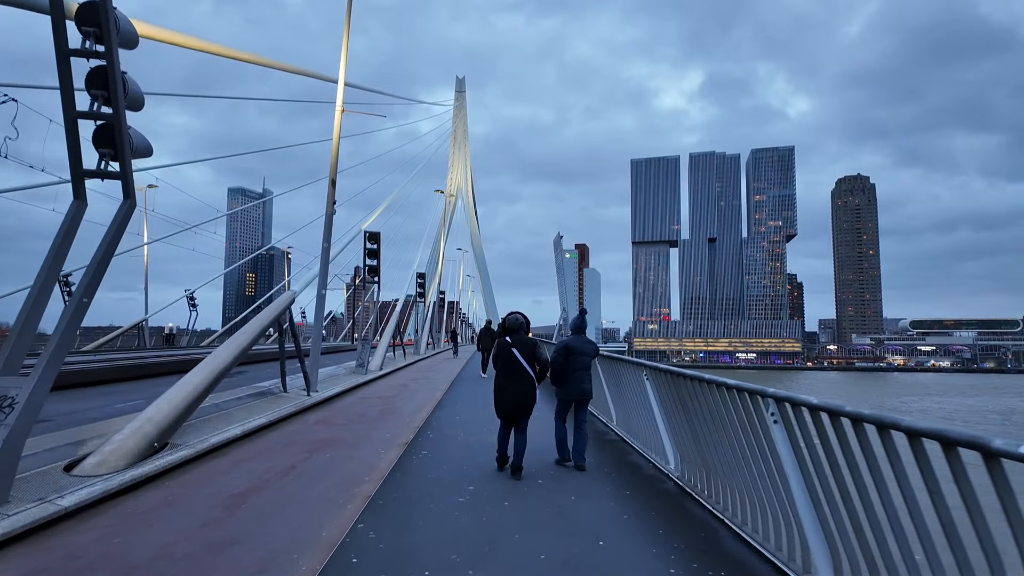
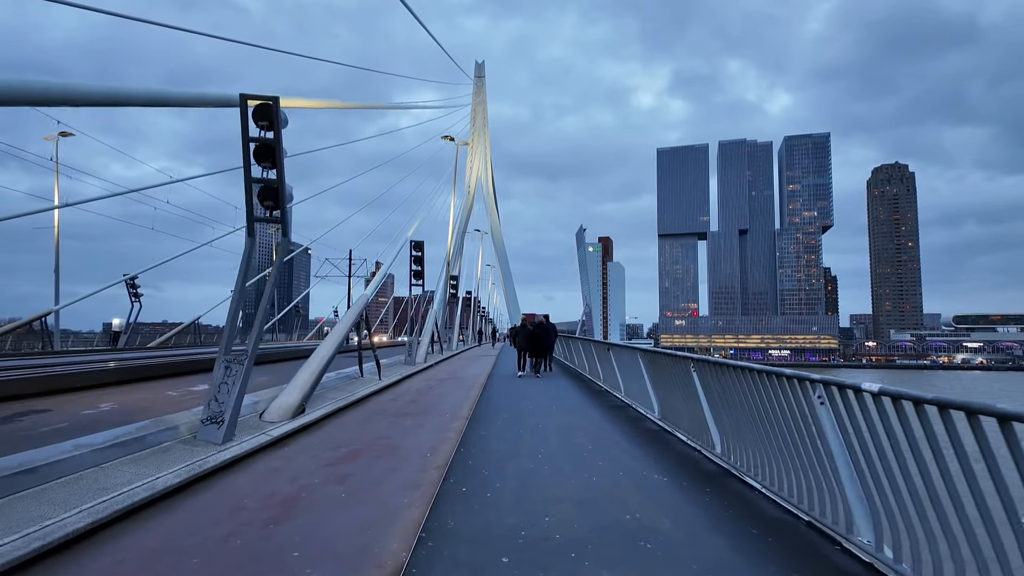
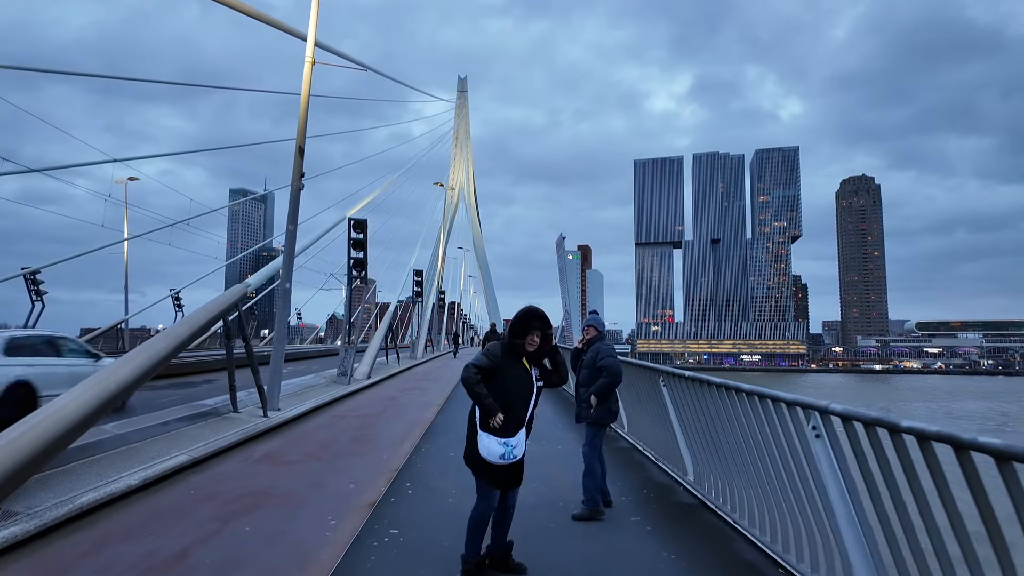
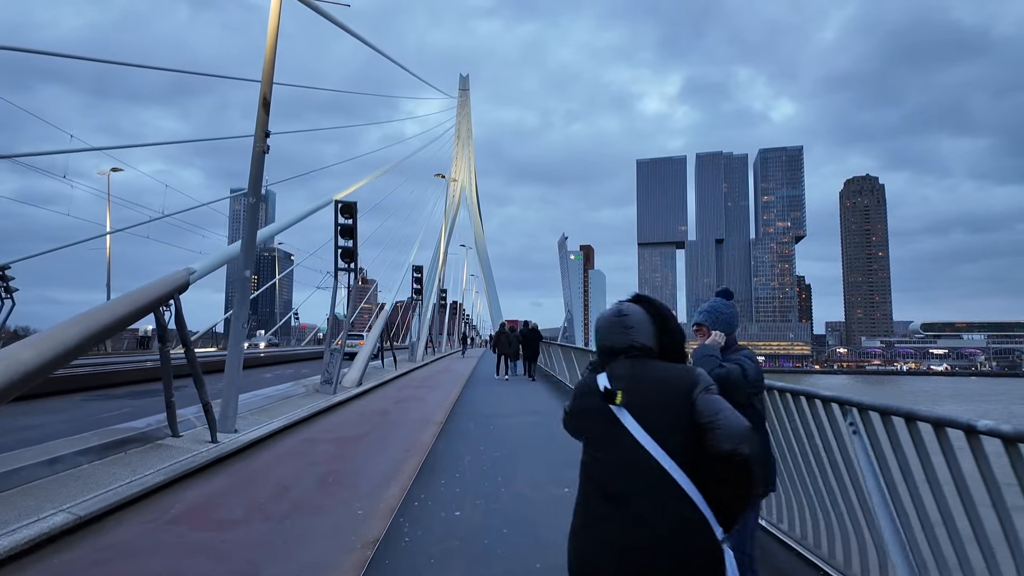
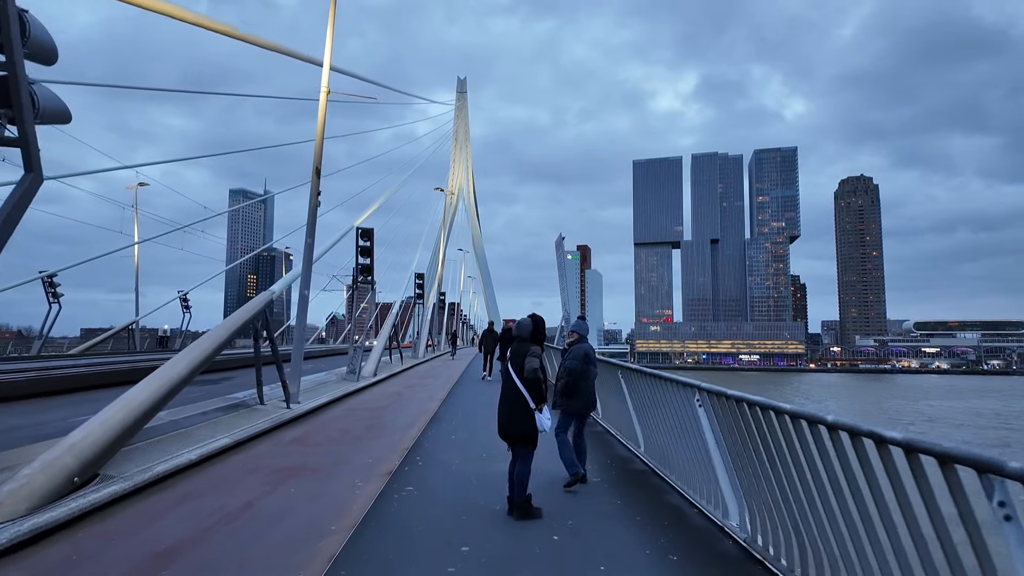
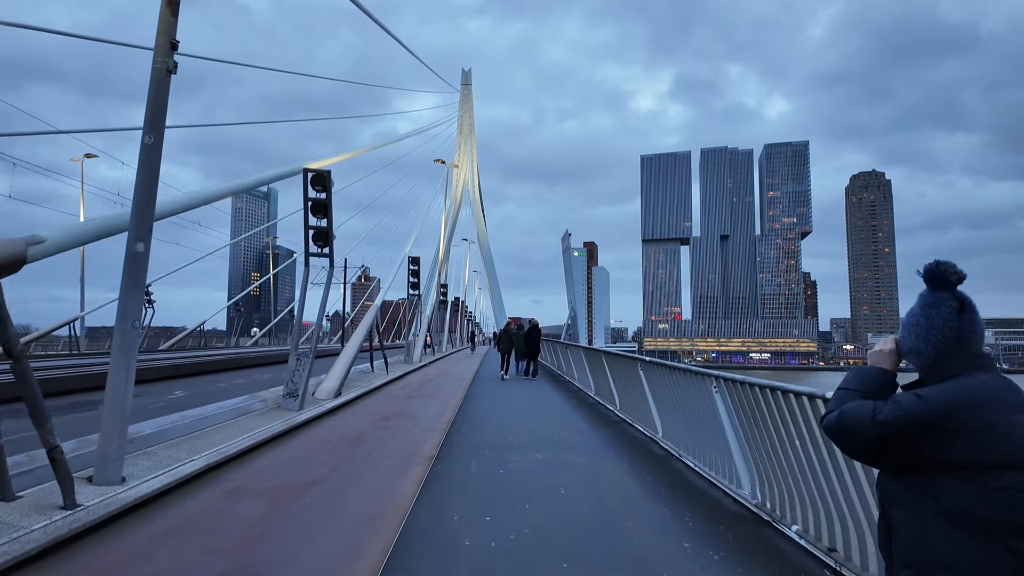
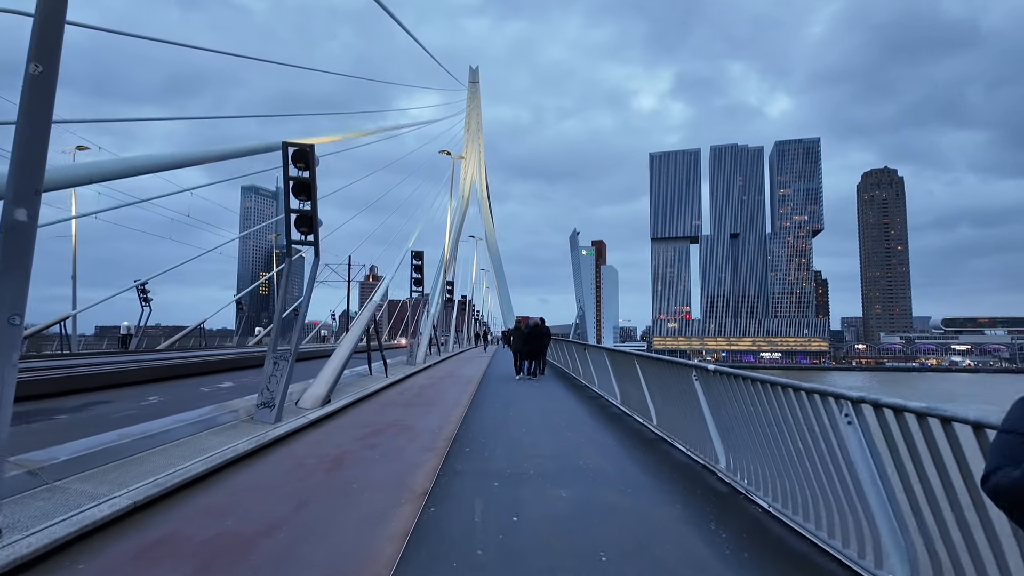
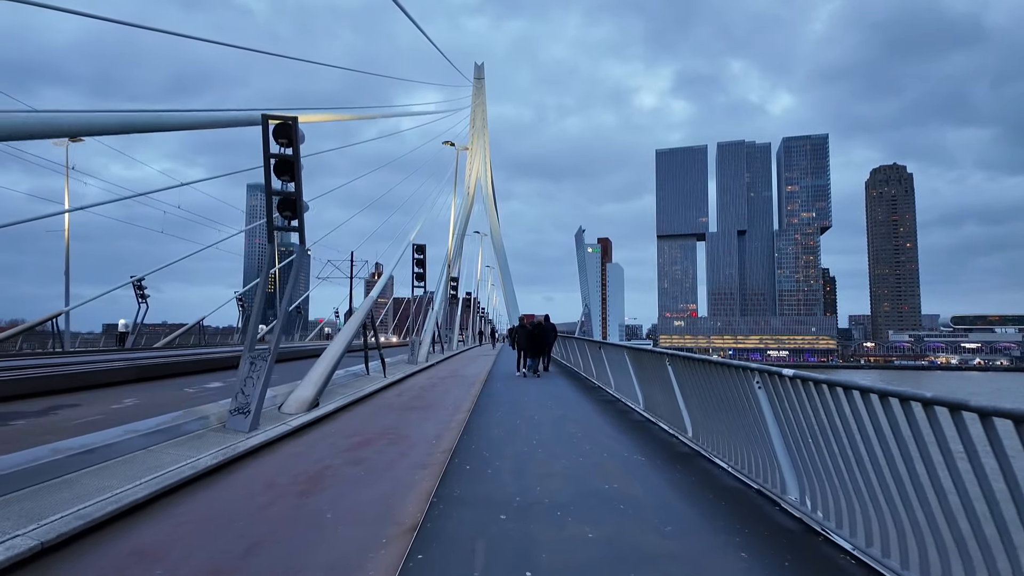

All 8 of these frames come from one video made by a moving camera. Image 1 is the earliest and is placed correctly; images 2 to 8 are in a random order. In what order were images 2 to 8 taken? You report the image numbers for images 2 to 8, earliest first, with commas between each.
5, 3, 4, 6, 7, 8, 2
